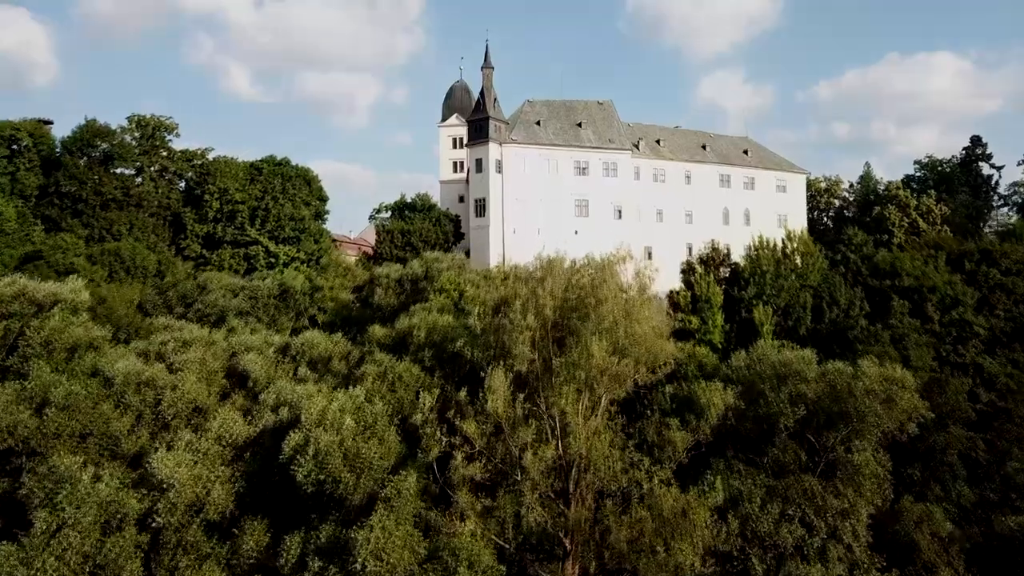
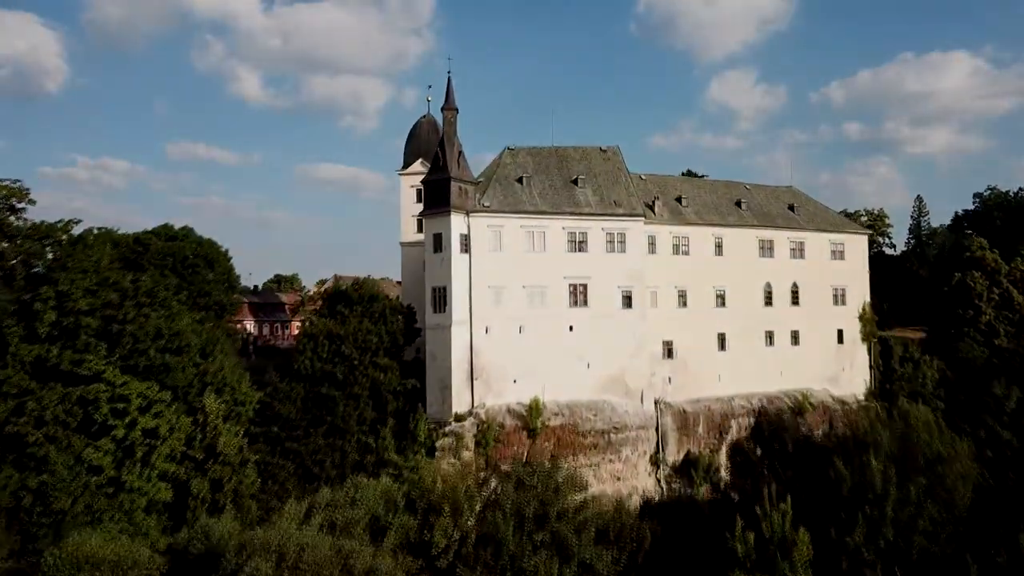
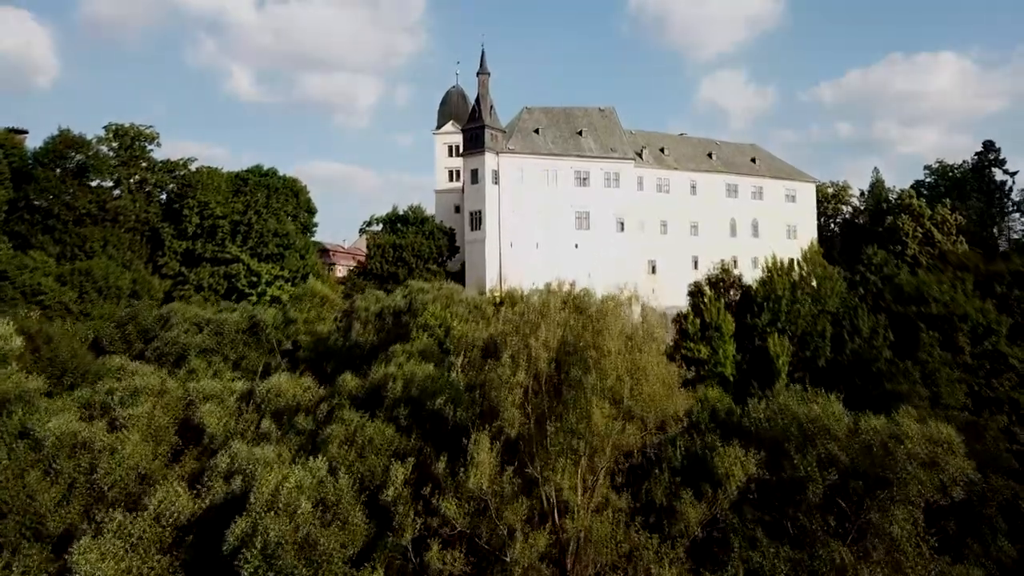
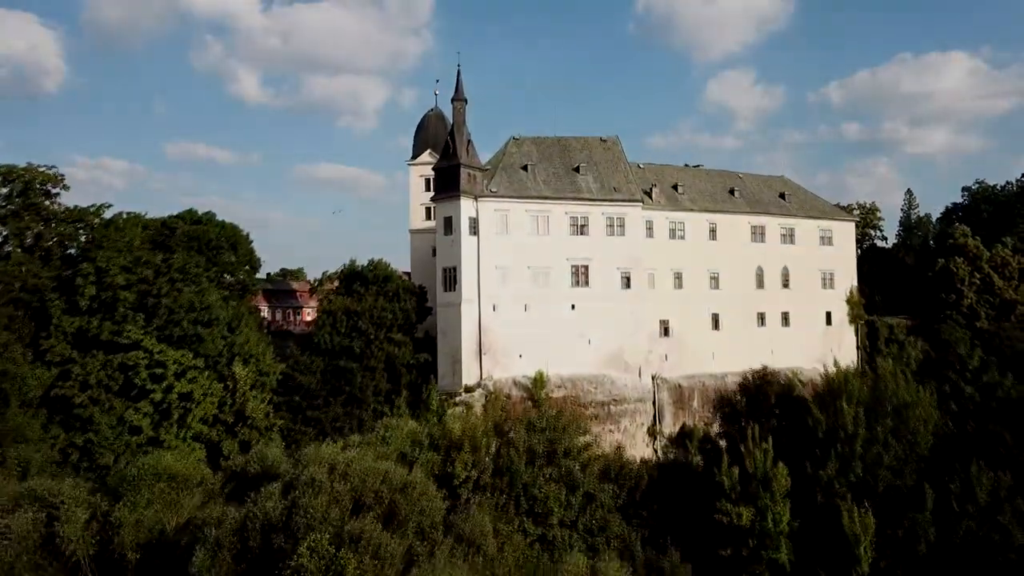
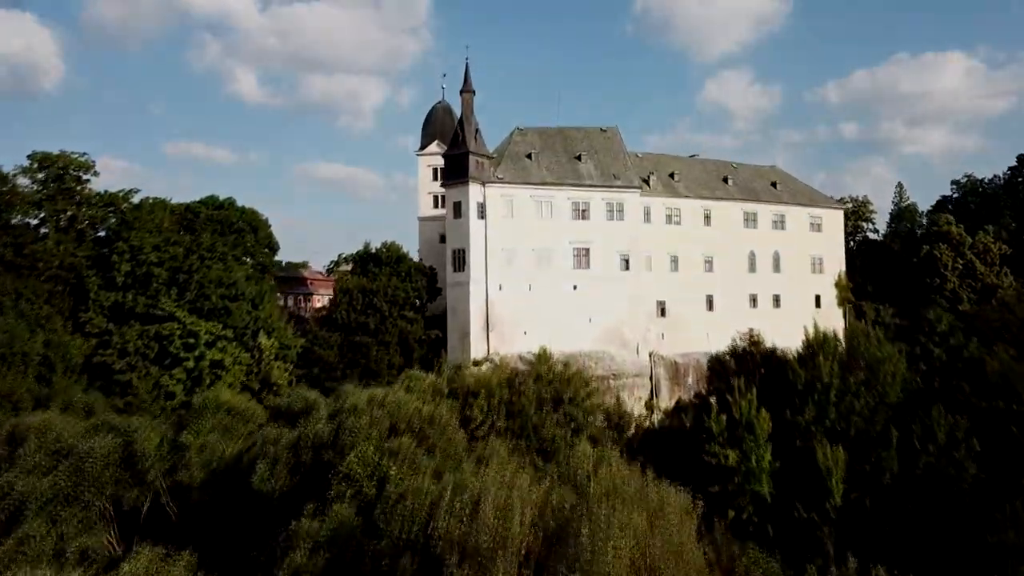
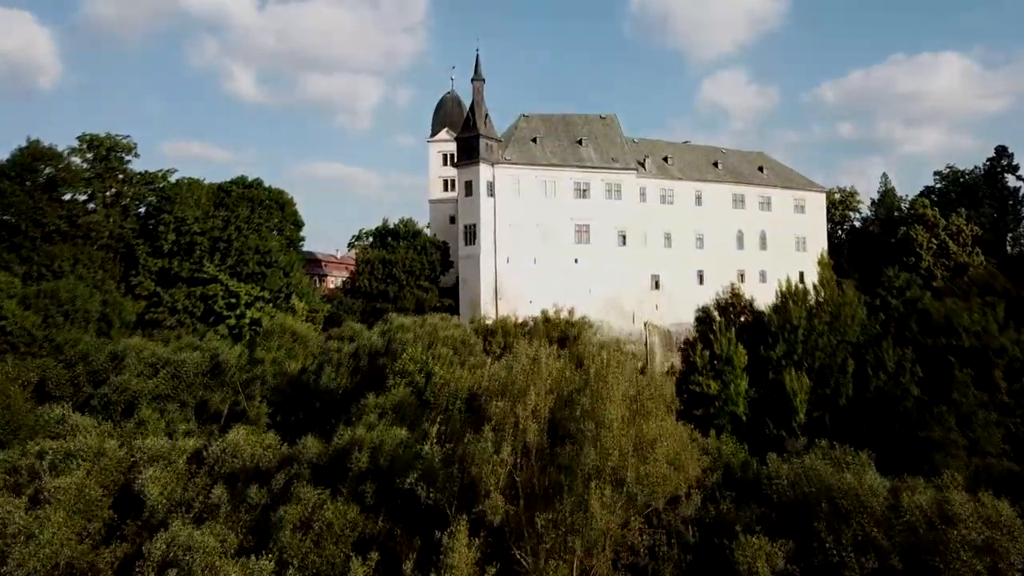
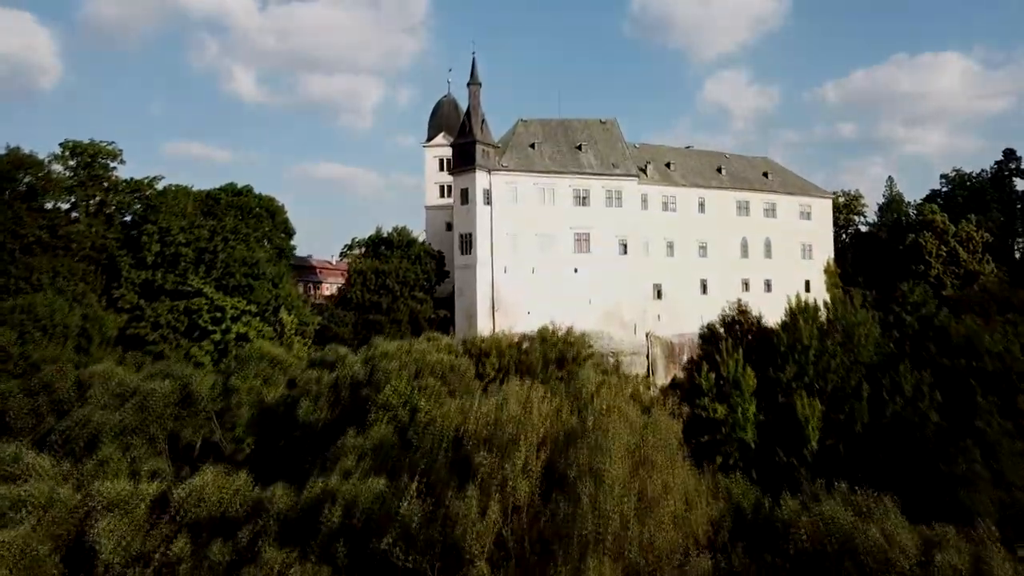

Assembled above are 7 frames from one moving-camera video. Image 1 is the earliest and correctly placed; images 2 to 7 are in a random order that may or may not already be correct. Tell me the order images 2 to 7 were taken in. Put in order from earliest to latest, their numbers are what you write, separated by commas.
3, 6, 7, 5, 4, 2
